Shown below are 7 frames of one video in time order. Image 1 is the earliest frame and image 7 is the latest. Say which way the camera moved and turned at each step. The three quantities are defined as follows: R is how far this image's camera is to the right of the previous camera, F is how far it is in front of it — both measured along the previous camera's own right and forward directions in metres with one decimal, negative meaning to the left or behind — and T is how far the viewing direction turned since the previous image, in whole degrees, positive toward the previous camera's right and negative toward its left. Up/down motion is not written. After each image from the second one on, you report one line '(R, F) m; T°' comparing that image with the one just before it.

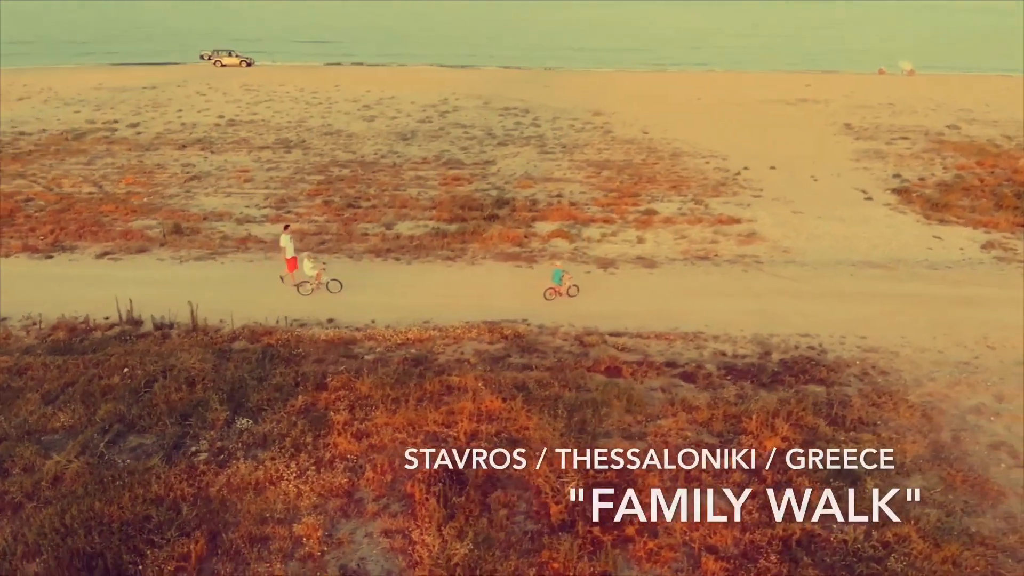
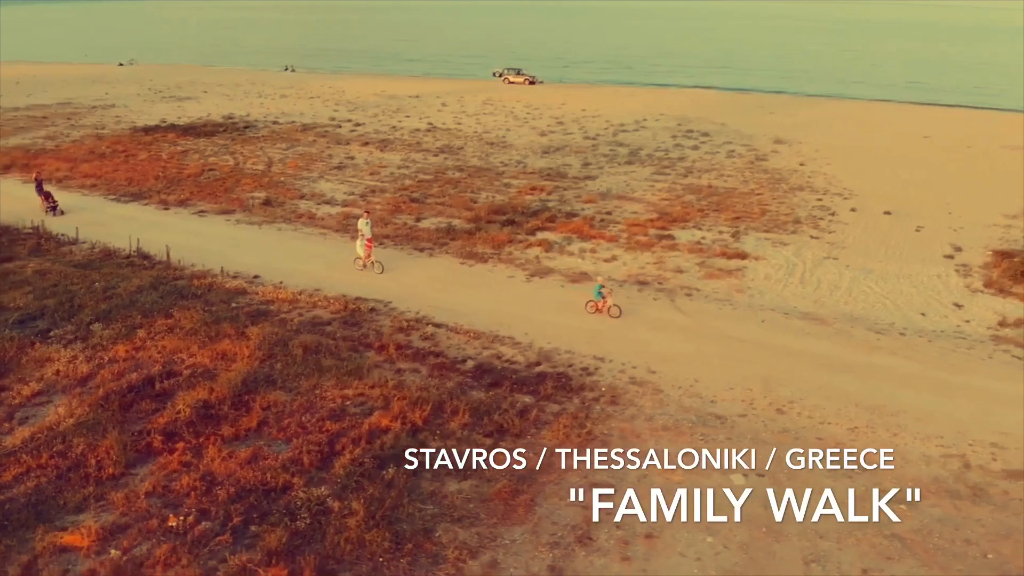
(+10.6, +1.0) m; -27°
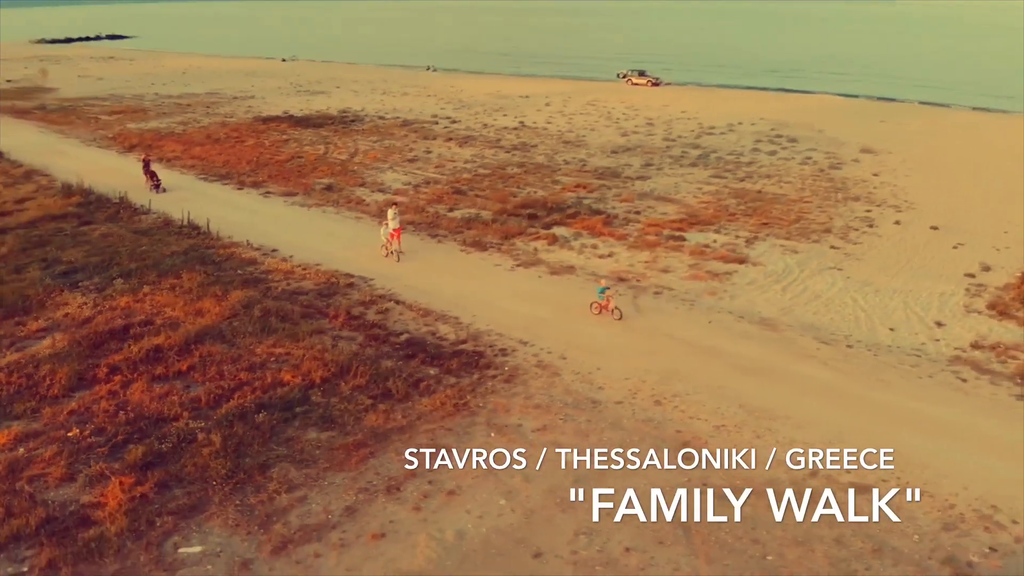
(+4.6, -0.6) m; -12°
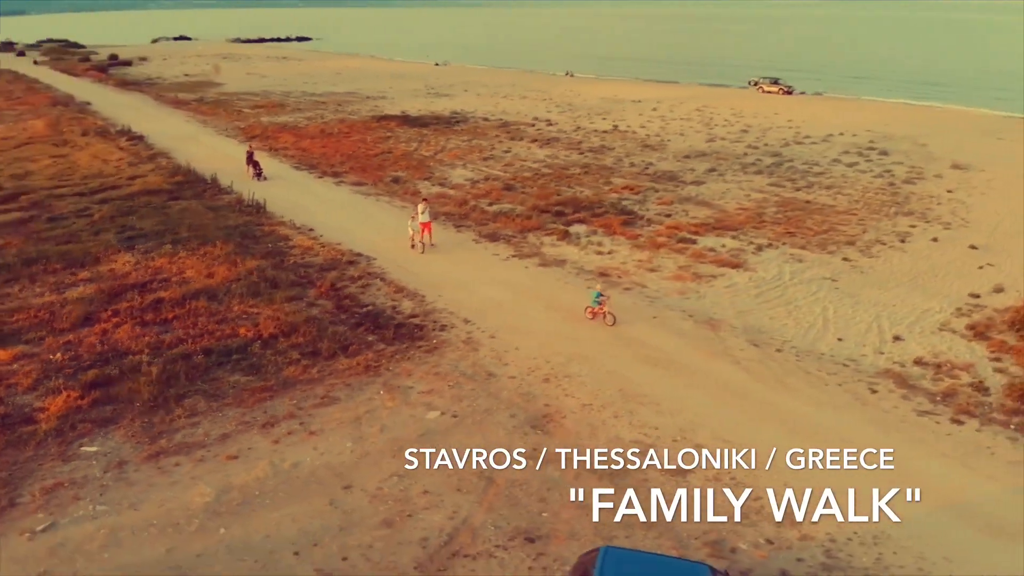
(+4.8, -0.9) m; -12°
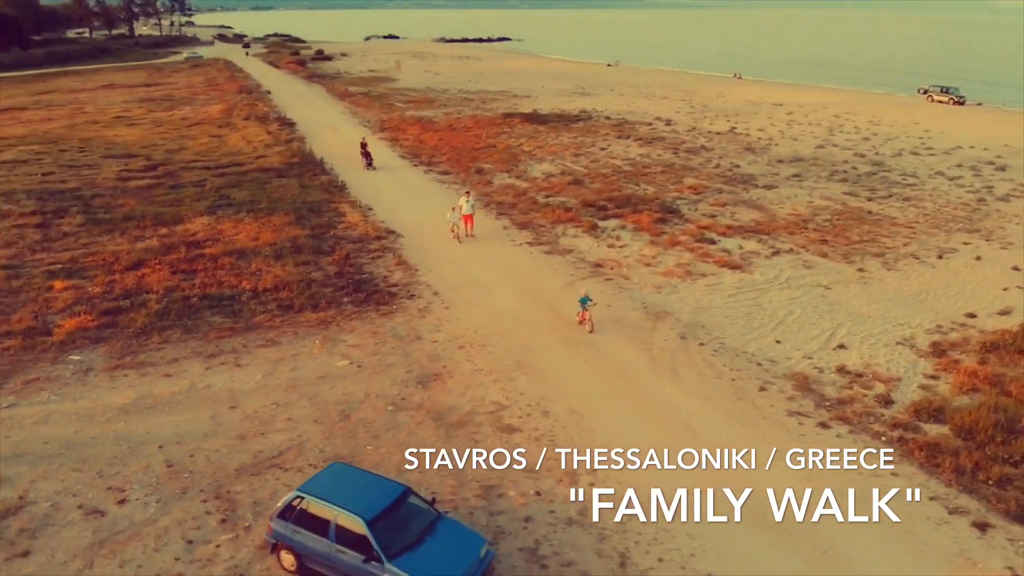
(+5.6, -0.9) m; -14°
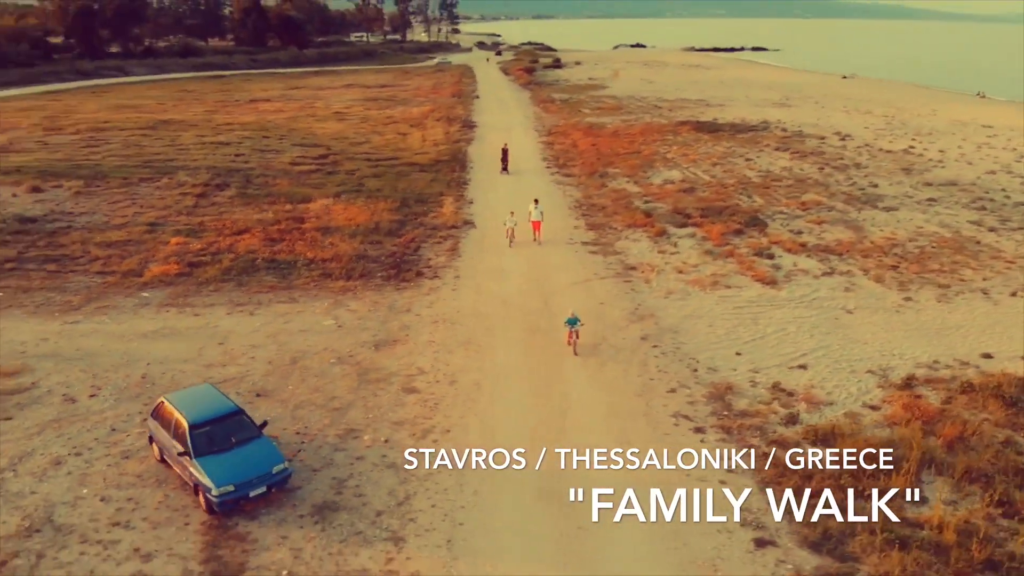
(+6.3, -0.5) m; -18°
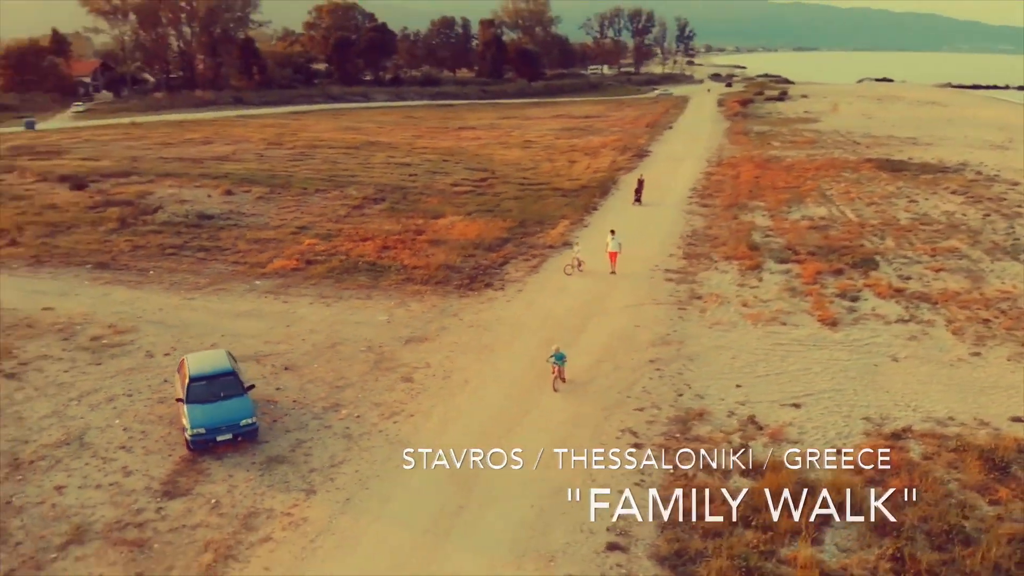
(+5.1, -0.6) m; -17°
